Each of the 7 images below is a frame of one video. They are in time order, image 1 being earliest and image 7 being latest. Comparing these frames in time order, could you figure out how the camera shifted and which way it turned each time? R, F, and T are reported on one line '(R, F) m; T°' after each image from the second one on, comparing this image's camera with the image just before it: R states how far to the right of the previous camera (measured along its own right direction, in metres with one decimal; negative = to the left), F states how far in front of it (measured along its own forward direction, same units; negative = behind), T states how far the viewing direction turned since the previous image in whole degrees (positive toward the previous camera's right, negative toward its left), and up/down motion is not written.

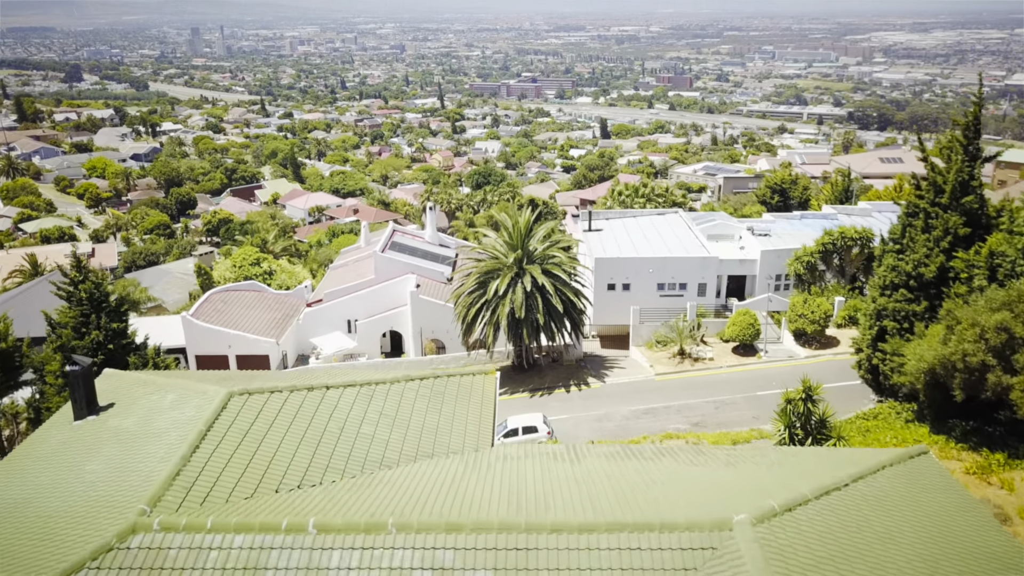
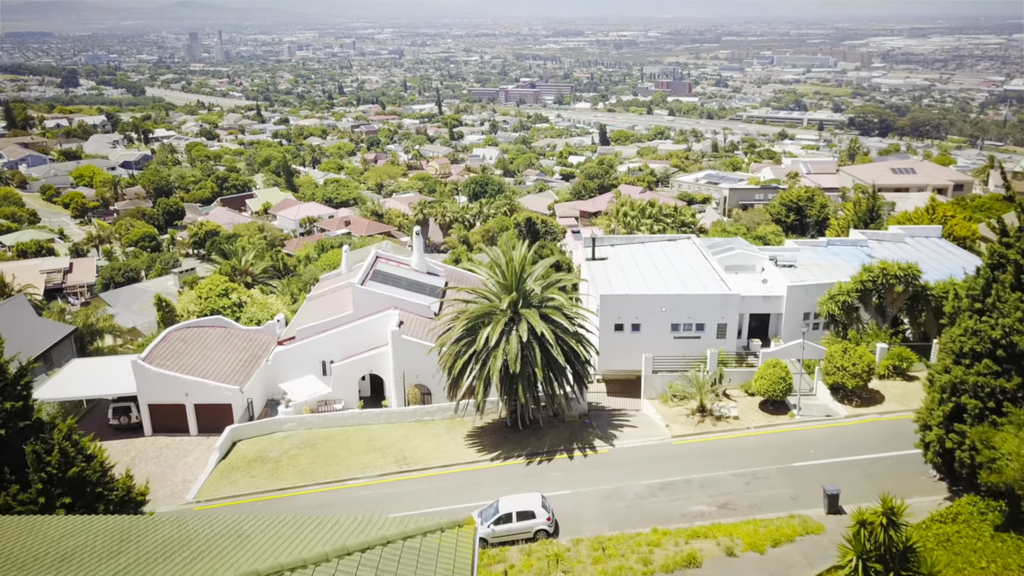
(+0.2, +3.9) m; 0°
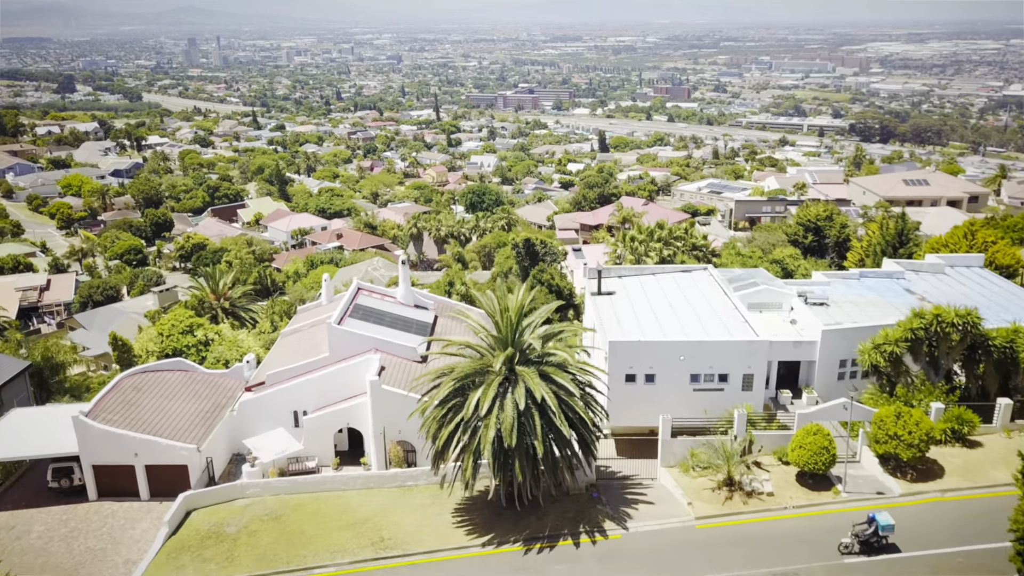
(+0.1, +3.7) m; 0°
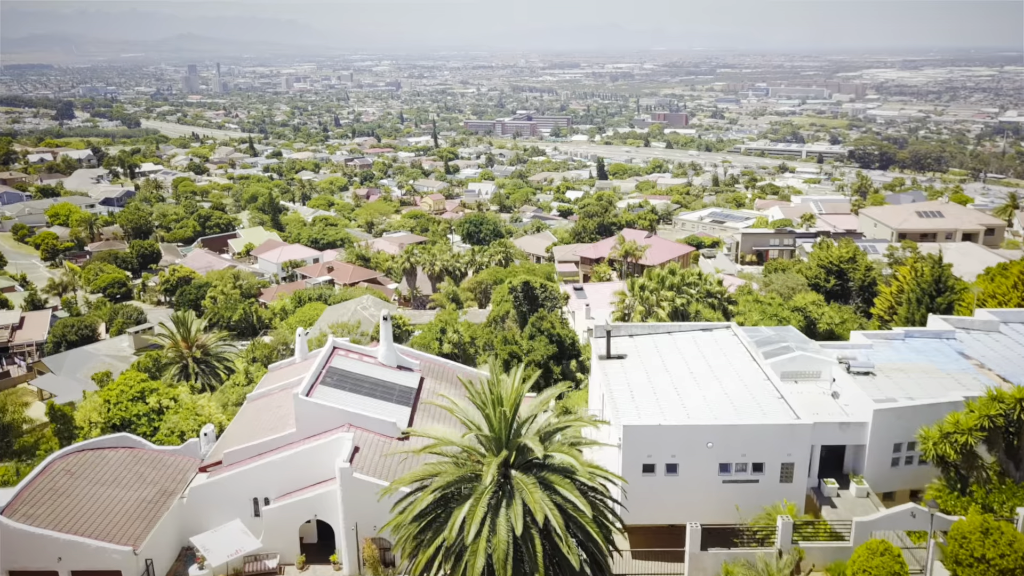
(+0.1, +3.9) m; 0°
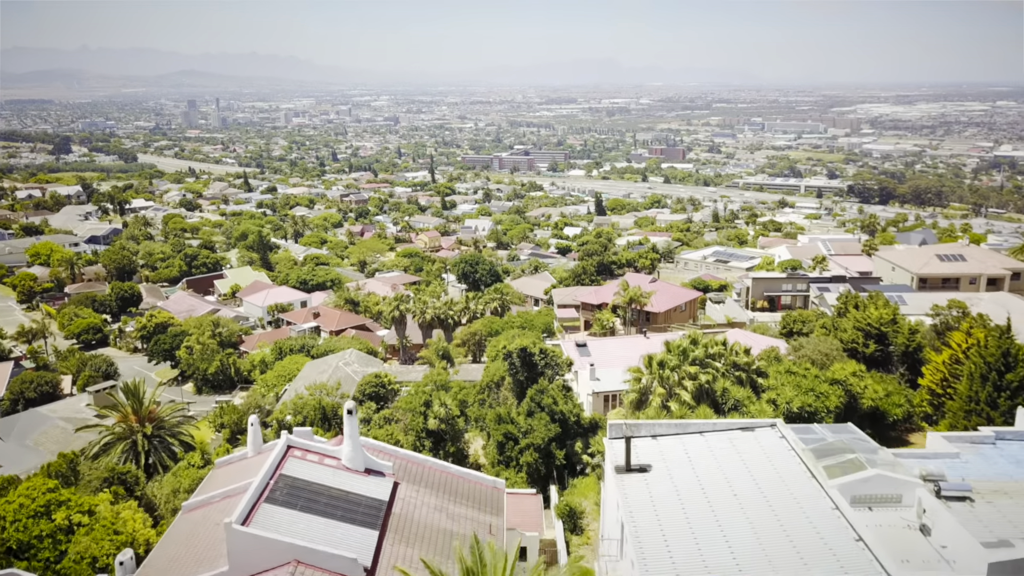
(+0.1, +5.3) m; 0°
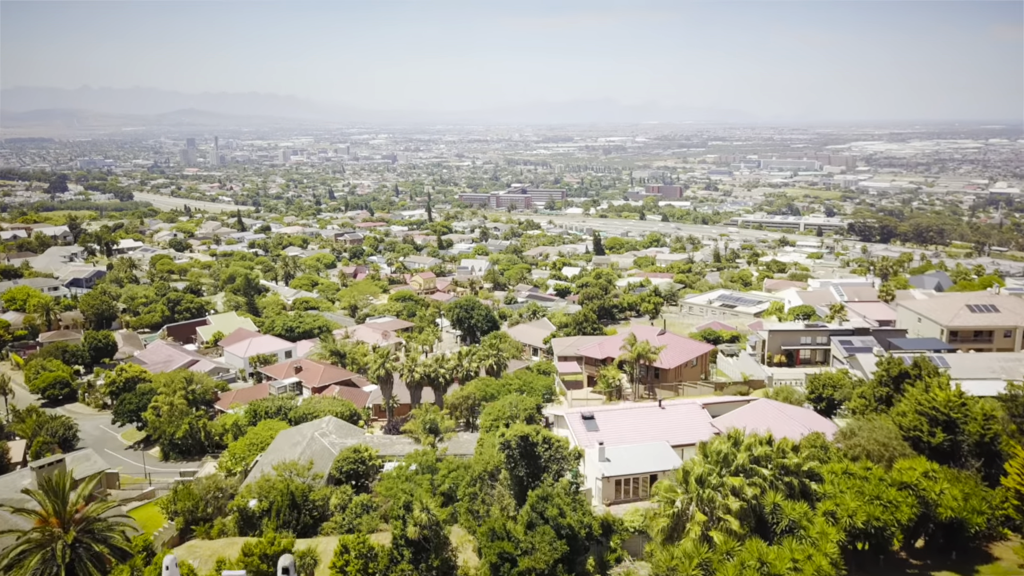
(0.0, +6.2) m; 0°
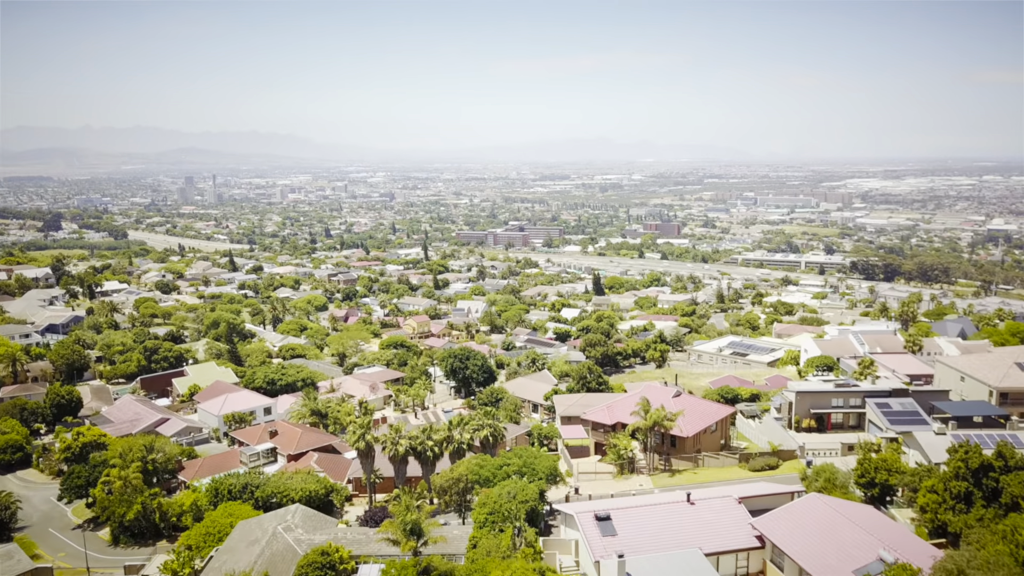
(0.0, +7.8) m; 0°
